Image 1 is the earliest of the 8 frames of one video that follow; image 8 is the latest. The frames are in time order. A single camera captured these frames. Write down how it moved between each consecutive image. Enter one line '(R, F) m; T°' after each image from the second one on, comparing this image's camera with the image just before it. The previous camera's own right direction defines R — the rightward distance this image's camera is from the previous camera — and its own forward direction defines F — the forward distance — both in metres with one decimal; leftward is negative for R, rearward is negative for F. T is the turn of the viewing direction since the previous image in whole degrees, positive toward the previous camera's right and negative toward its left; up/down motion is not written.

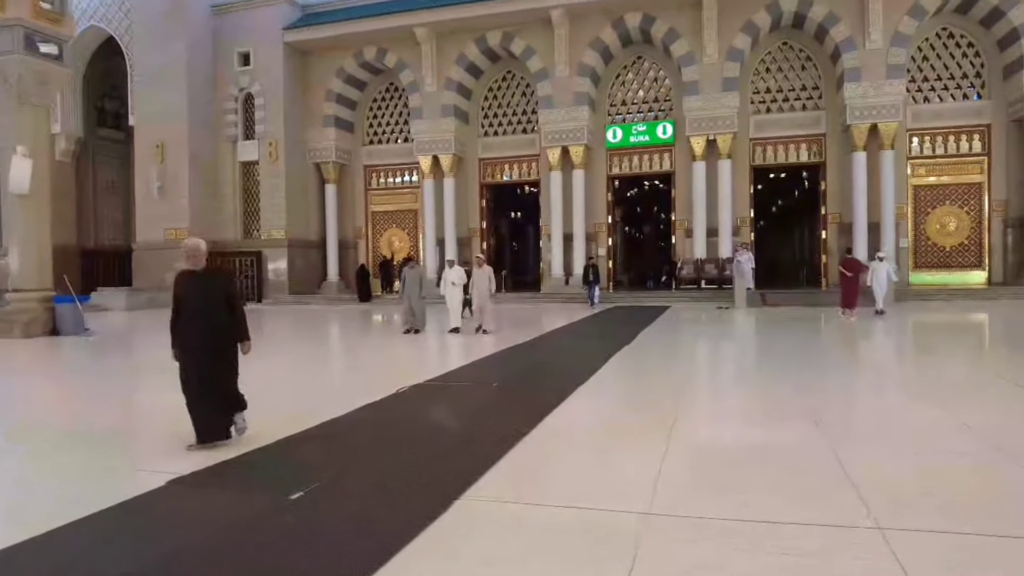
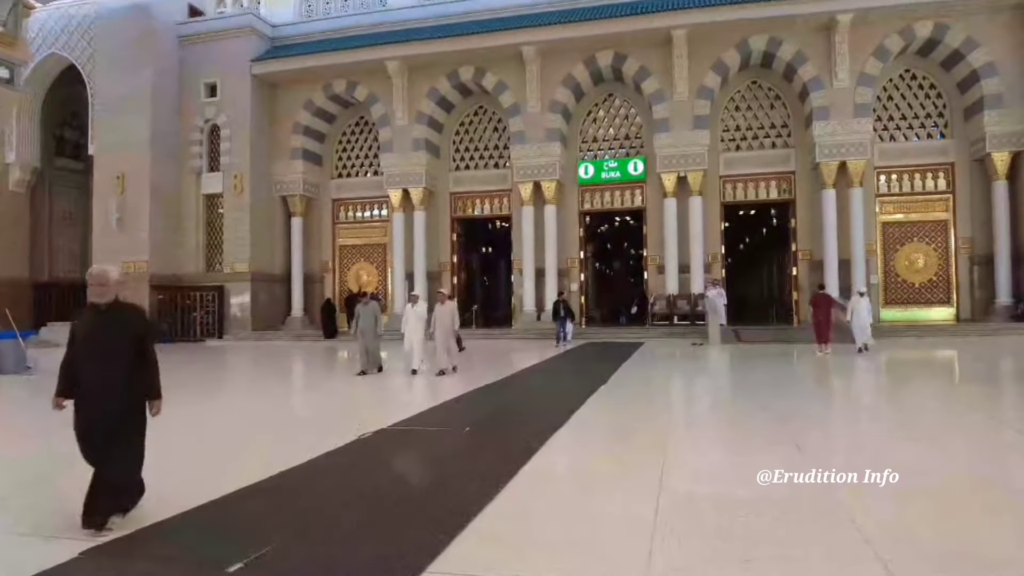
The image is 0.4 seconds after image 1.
(0.0, +0.3) m; +2°
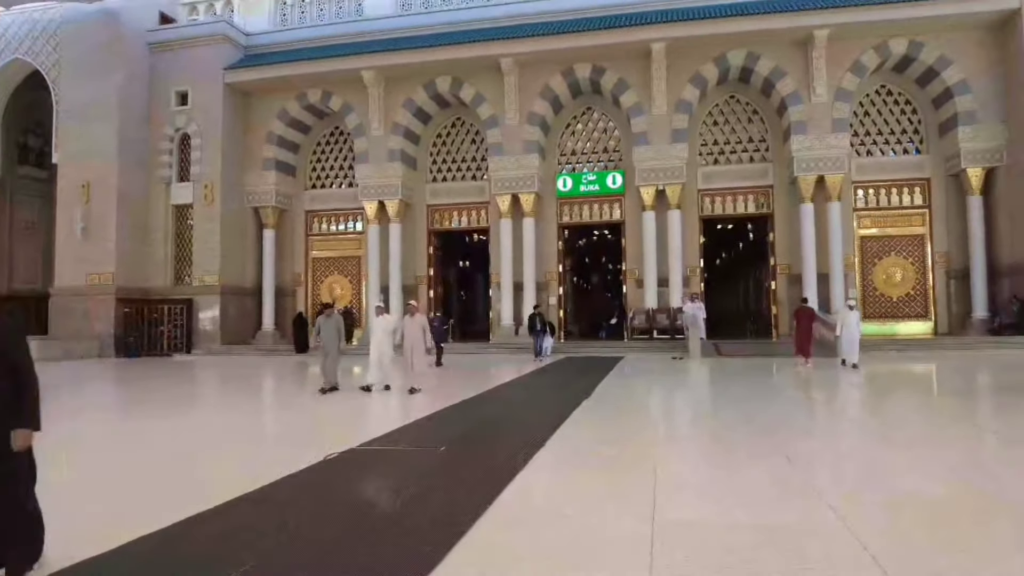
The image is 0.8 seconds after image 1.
(0.0, +0.3) m; +2°
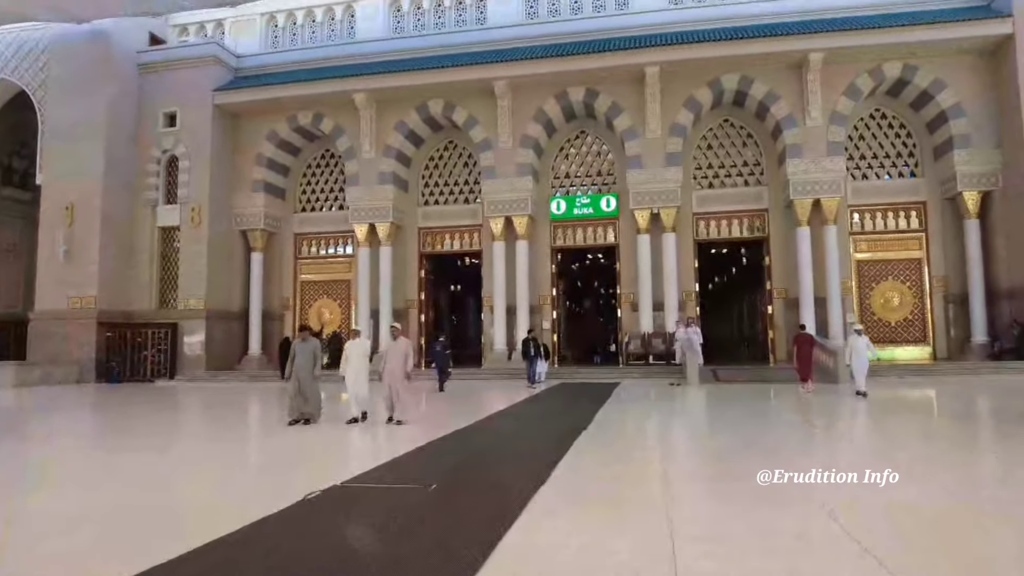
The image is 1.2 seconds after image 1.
(0.0, +0.3) m; +1°
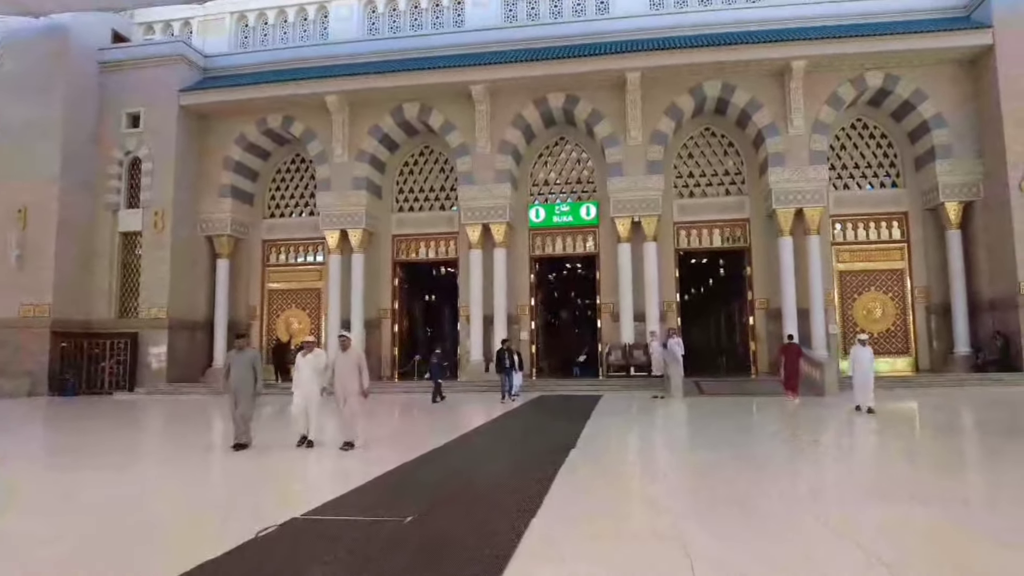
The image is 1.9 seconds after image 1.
(0.0, +0.5) m; +2°
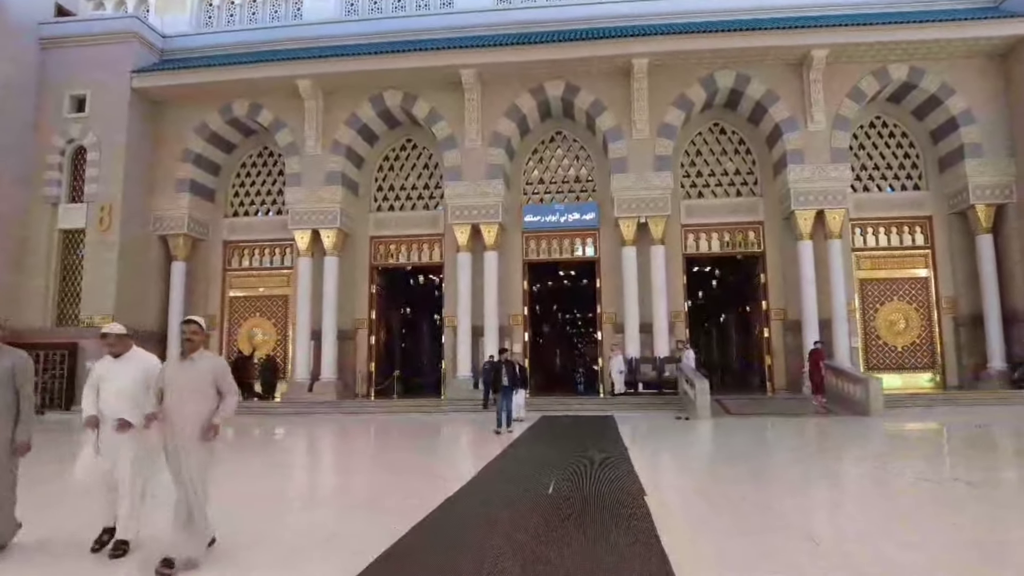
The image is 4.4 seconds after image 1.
(-0.5, +1.6) m; +3°
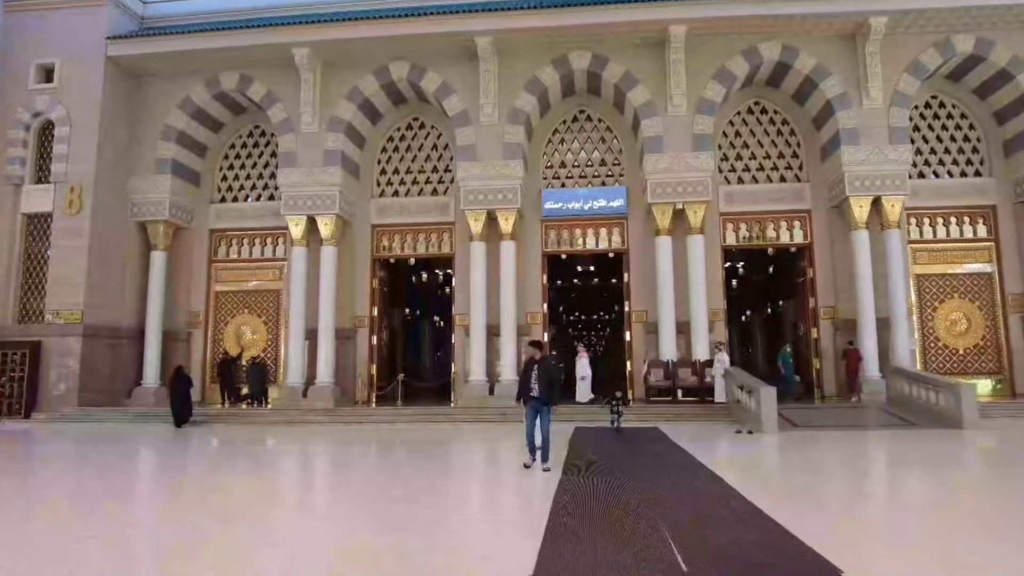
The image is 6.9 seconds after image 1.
(-0.5, +1.5) m; +1°
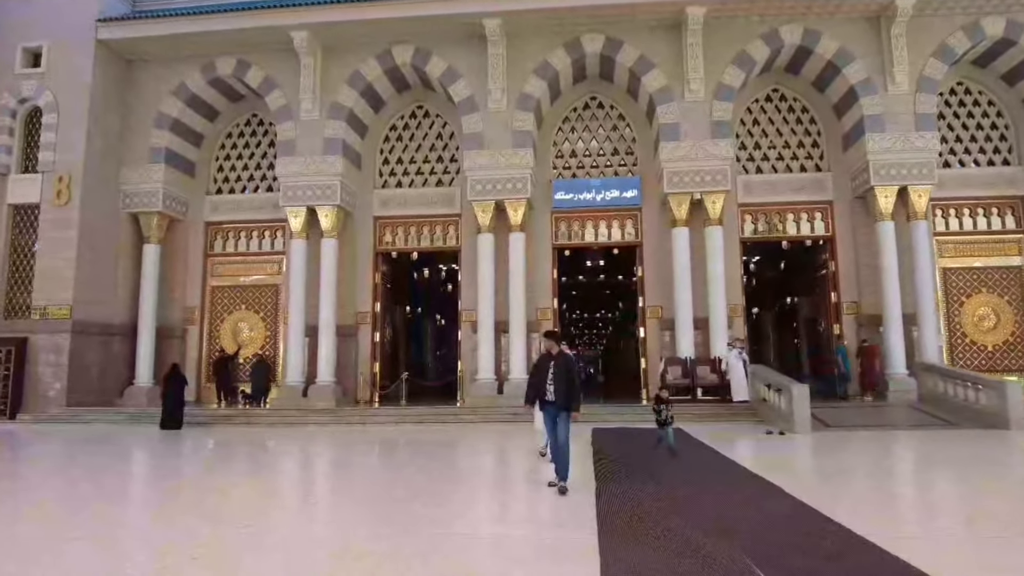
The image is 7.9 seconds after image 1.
(-0.2, +0.6) m; 0°
